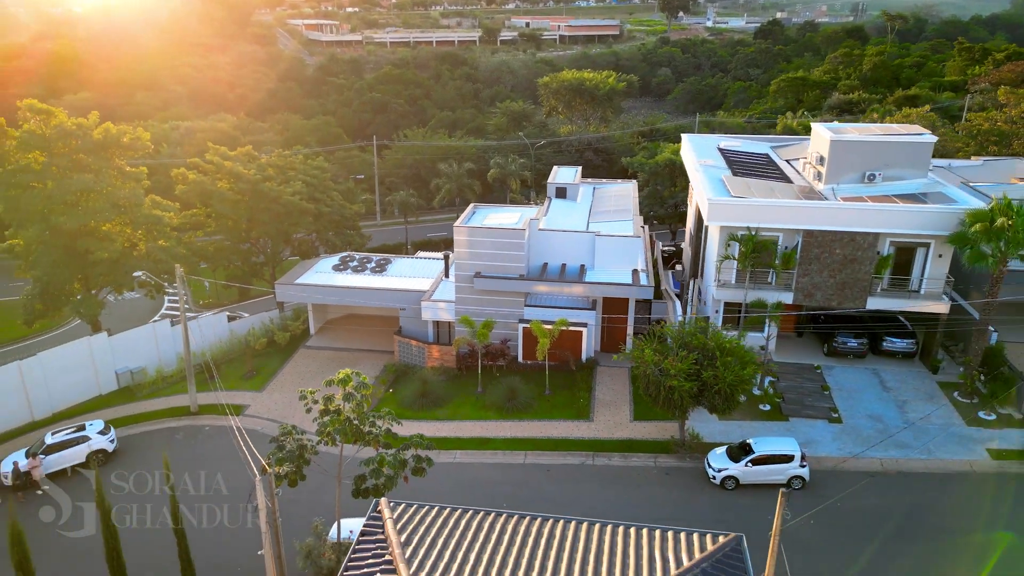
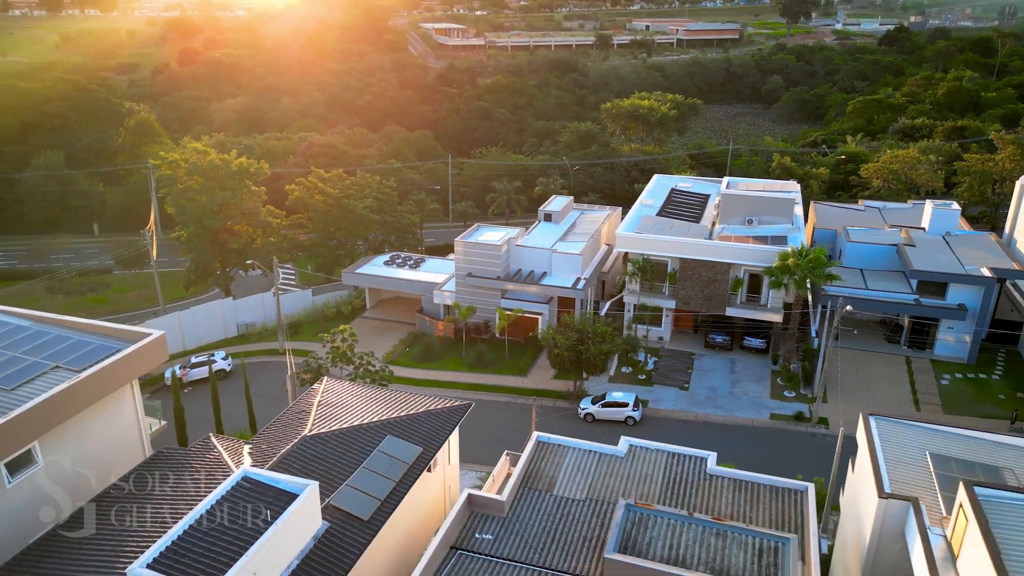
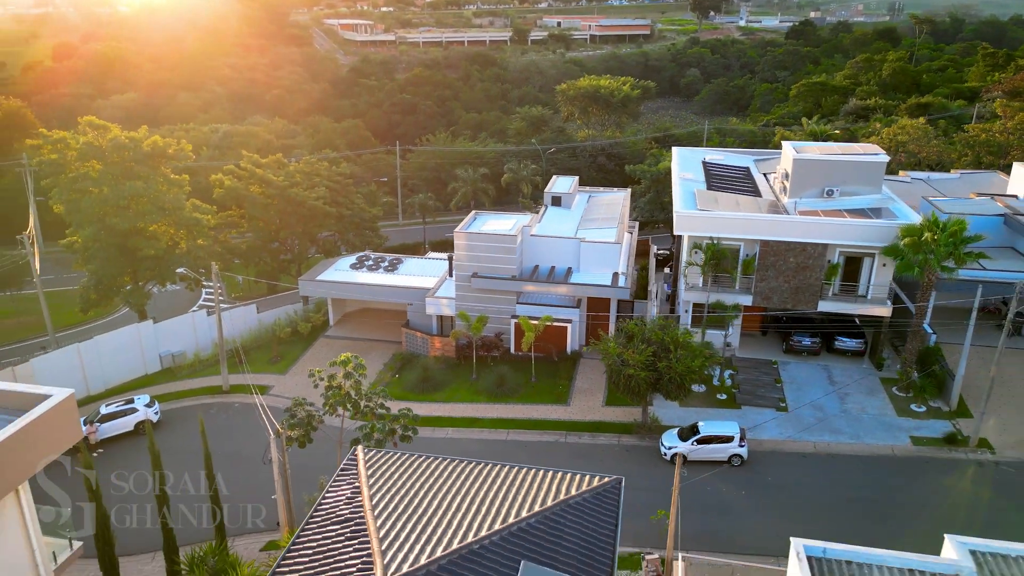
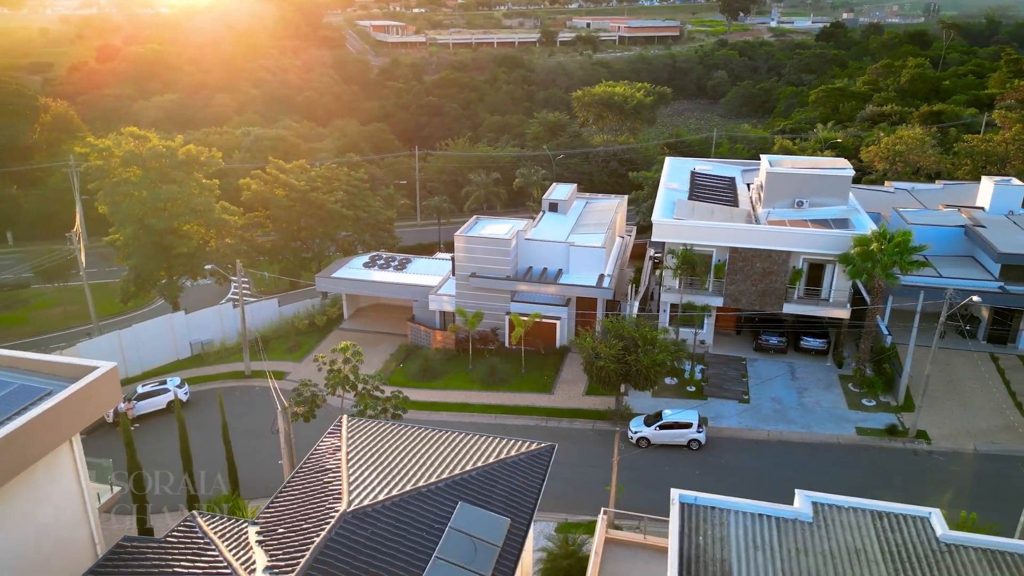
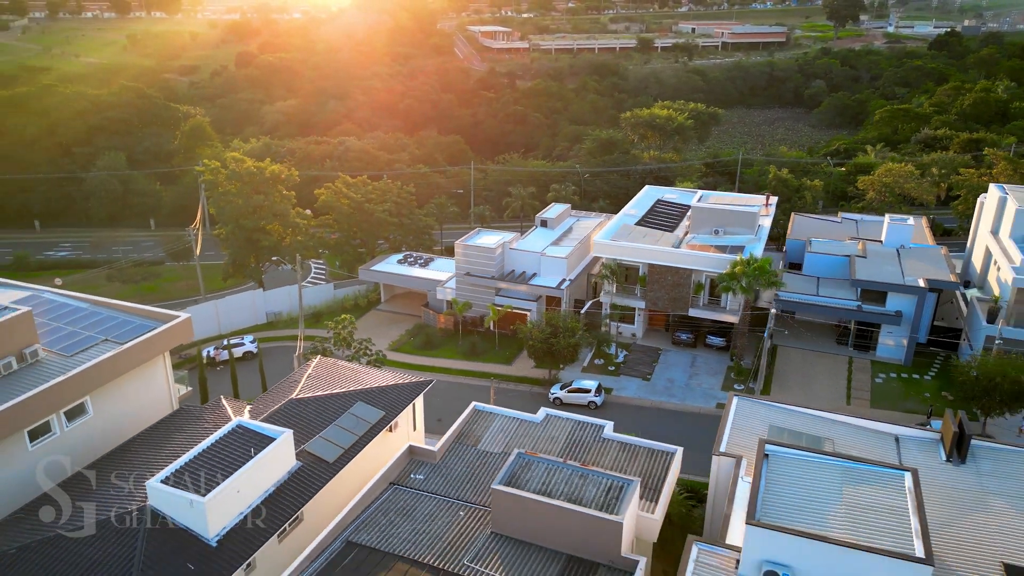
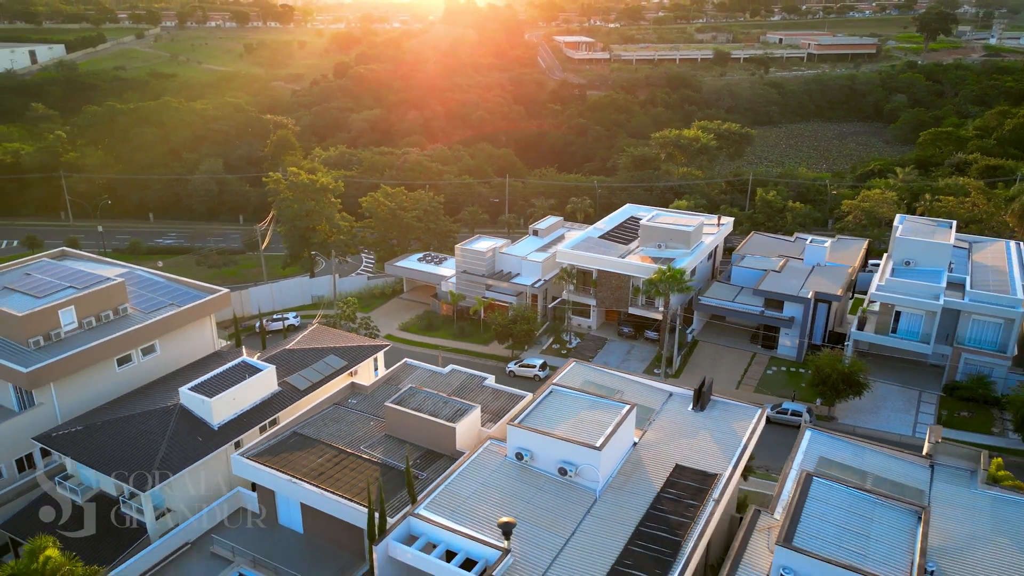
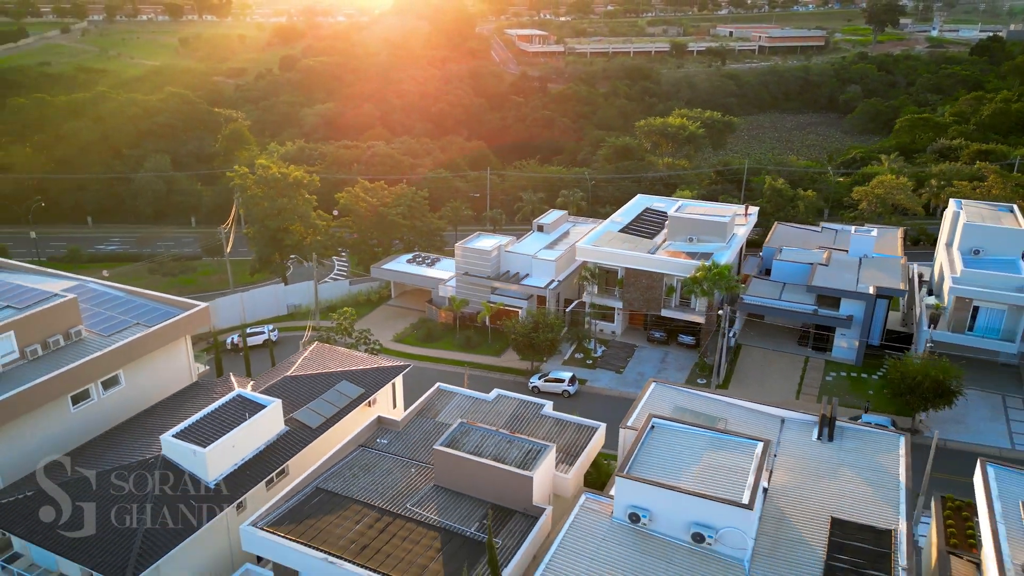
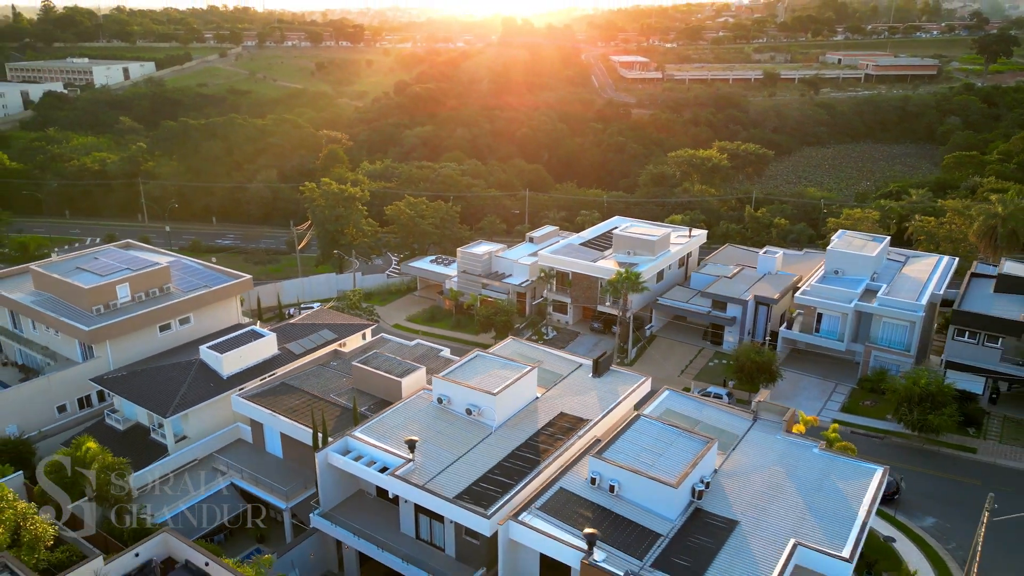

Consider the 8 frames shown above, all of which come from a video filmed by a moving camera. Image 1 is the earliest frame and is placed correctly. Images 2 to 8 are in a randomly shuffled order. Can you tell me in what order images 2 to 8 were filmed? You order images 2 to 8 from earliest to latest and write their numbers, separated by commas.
3, 4, 2, 5, 7, 6, 8
